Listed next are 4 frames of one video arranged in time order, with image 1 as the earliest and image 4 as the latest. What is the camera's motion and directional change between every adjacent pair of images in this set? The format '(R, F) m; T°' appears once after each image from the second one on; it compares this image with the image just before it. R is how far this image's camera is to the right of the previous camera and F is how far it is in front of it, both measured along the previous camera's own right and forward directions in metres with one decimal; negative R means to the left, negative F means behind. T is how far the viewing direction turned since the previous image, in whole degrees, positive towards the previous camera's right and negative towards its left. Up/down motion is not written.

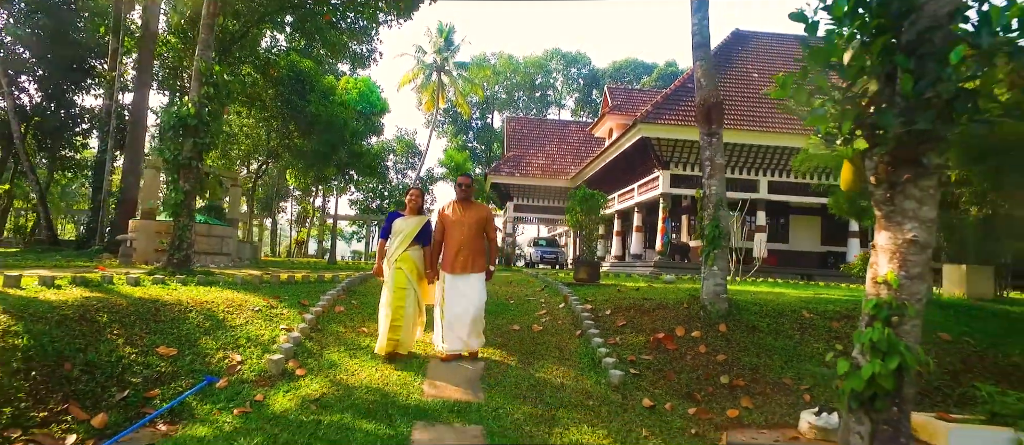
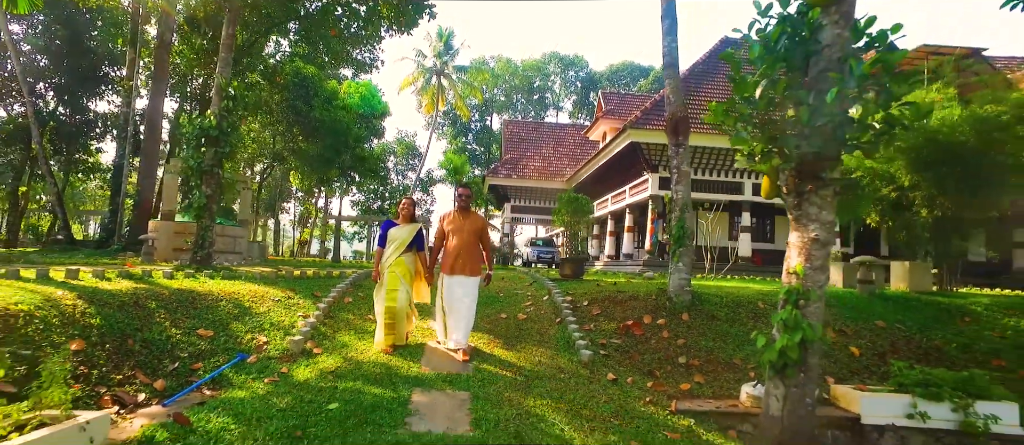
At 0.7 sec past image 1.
(+0.1, -0.8) m; 0°
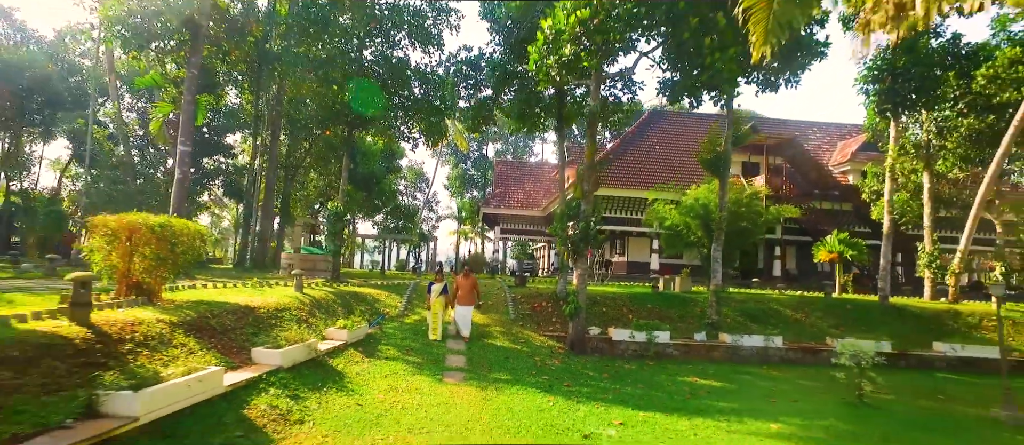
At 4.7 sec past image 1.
(+0.6, -8.0) m; 0°
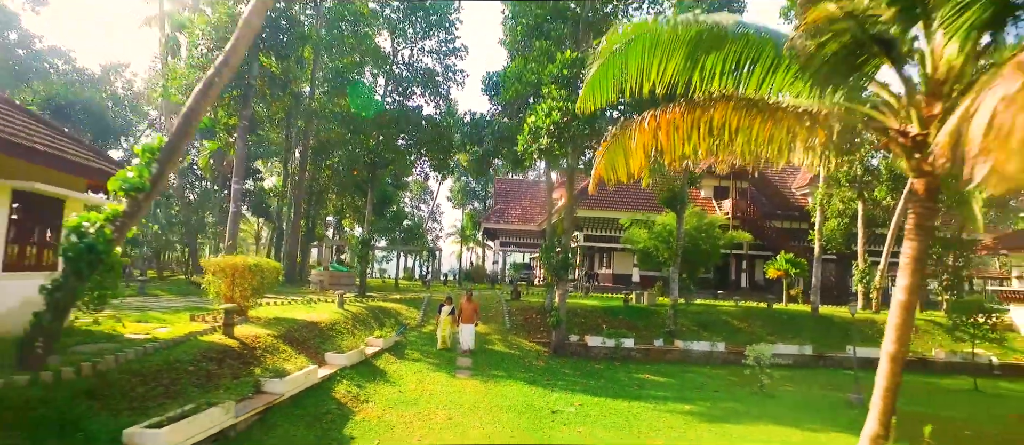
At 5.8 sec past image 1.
(+0.1, -3.1) m; 0°
